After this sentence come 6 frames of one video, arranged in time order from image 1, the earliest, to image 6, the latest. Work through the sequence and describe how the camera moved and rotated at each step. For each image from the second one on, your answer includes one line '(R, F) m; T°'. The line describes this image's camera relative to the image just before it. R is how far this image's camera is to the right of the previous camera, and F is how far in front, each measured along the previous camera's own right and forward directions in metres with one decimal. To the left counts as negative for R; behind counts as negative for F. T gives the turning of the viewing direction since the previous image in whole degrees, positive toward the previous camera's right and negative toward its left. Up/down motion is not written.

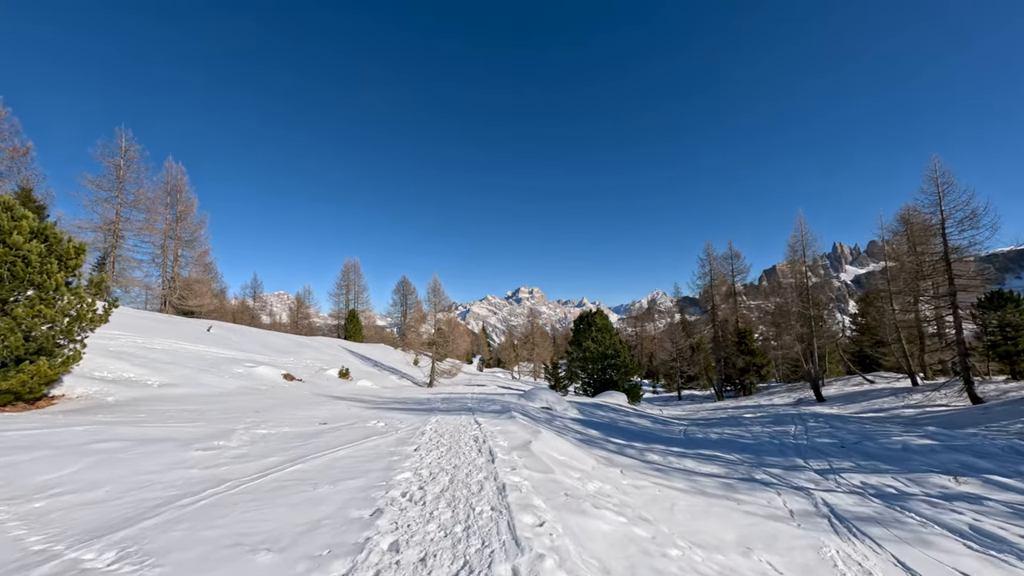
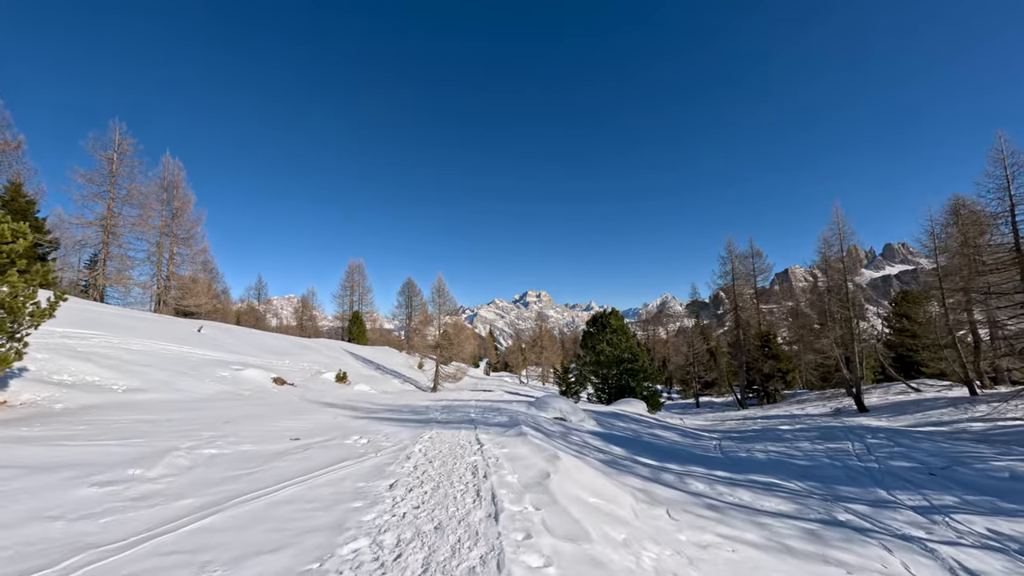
(-0.1, +1.6) m; -1°
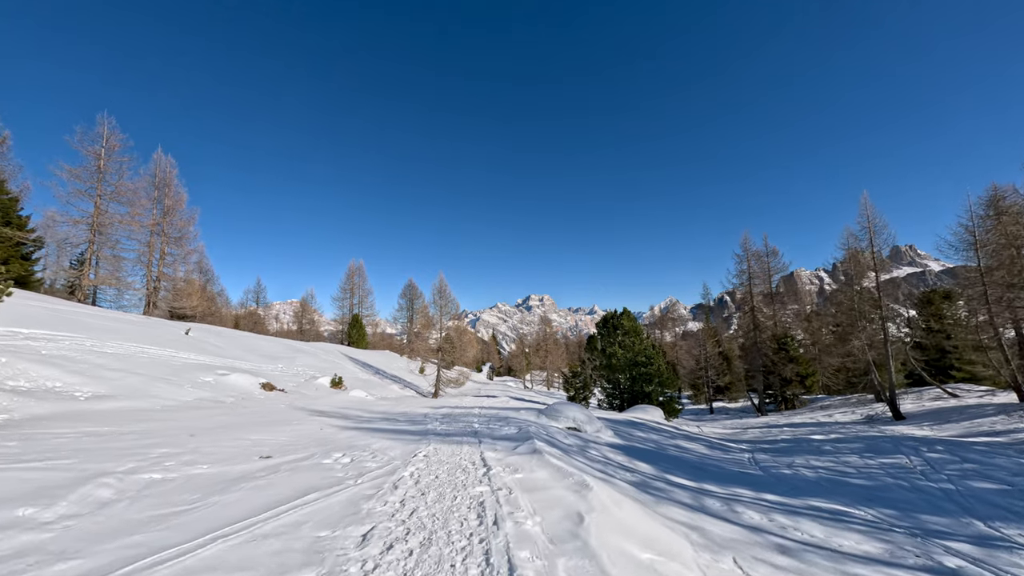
(-0.2, +1.2) m; 0°
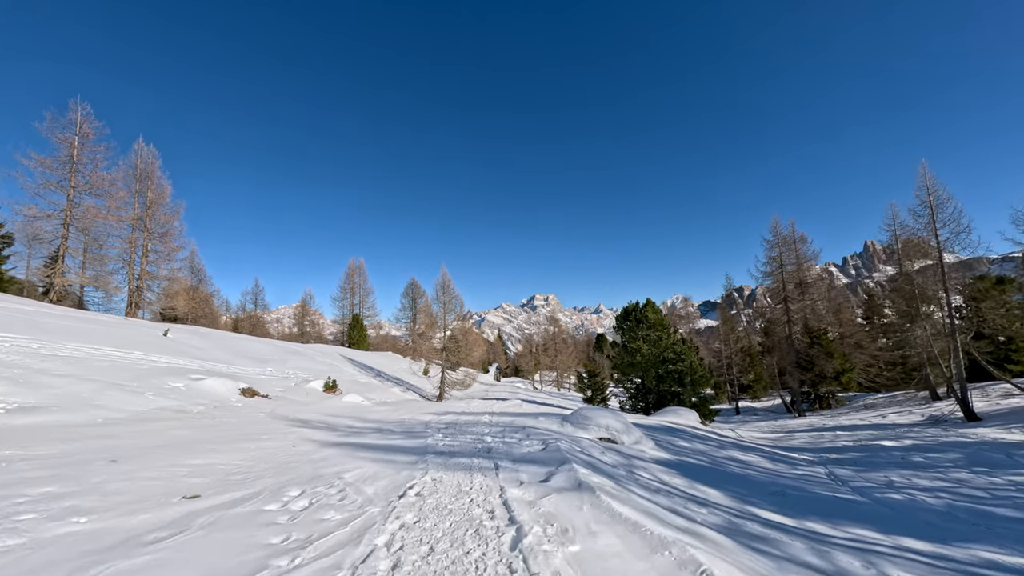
(-0.3, +2.0) m; -1°
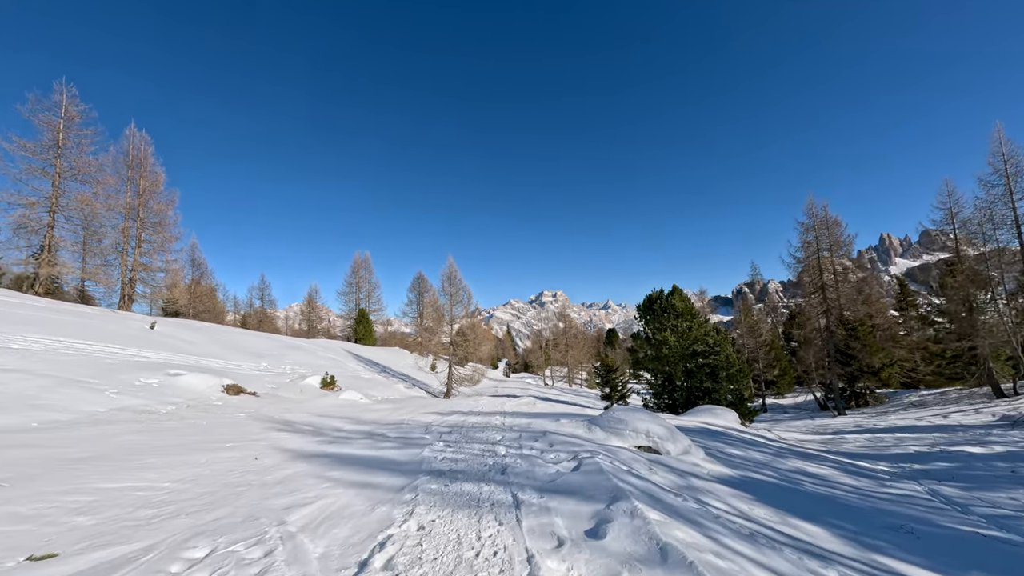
(-0.2, +1.7) m; -1°
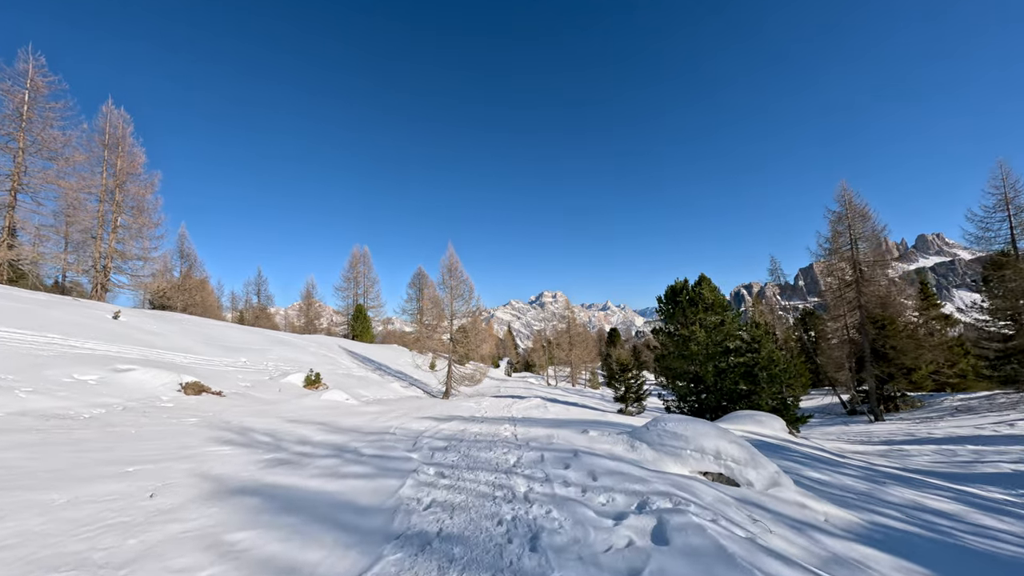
(-0.3, +2.0) m; 0°
